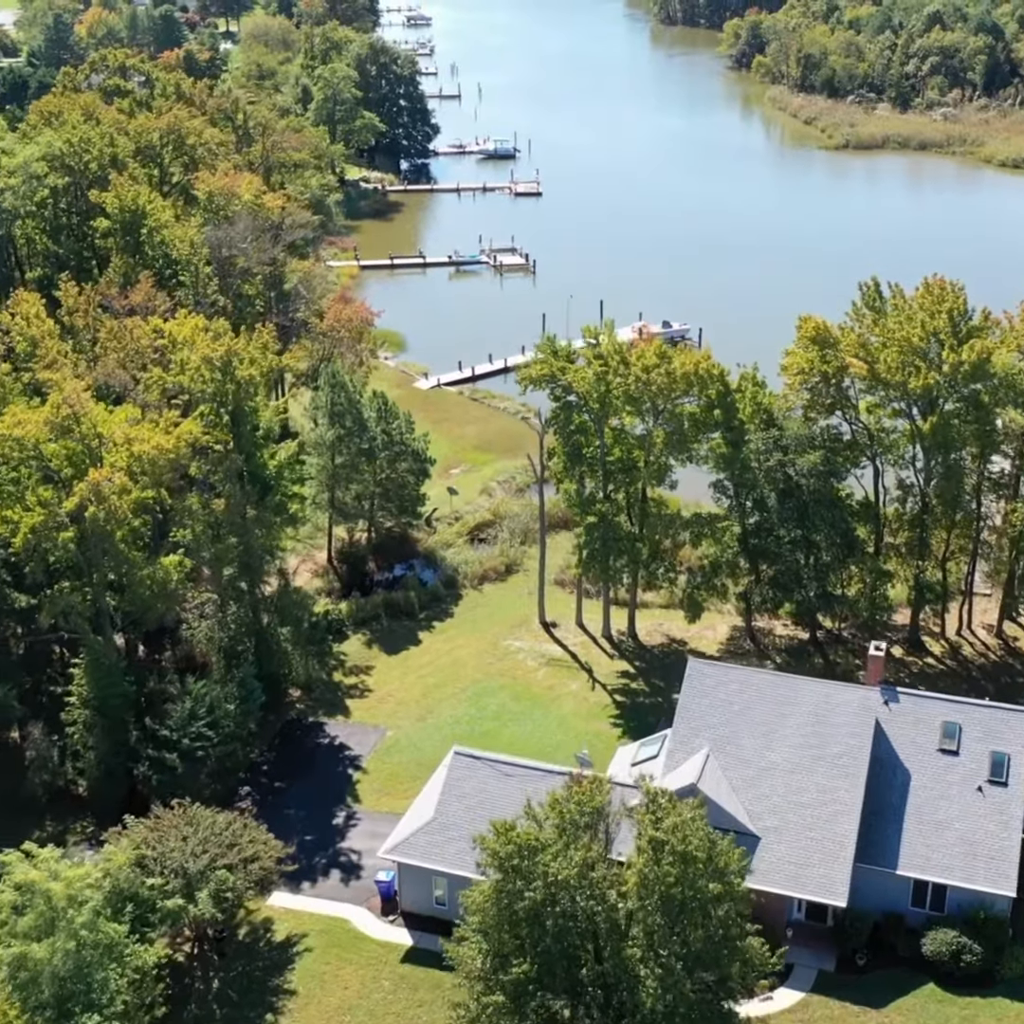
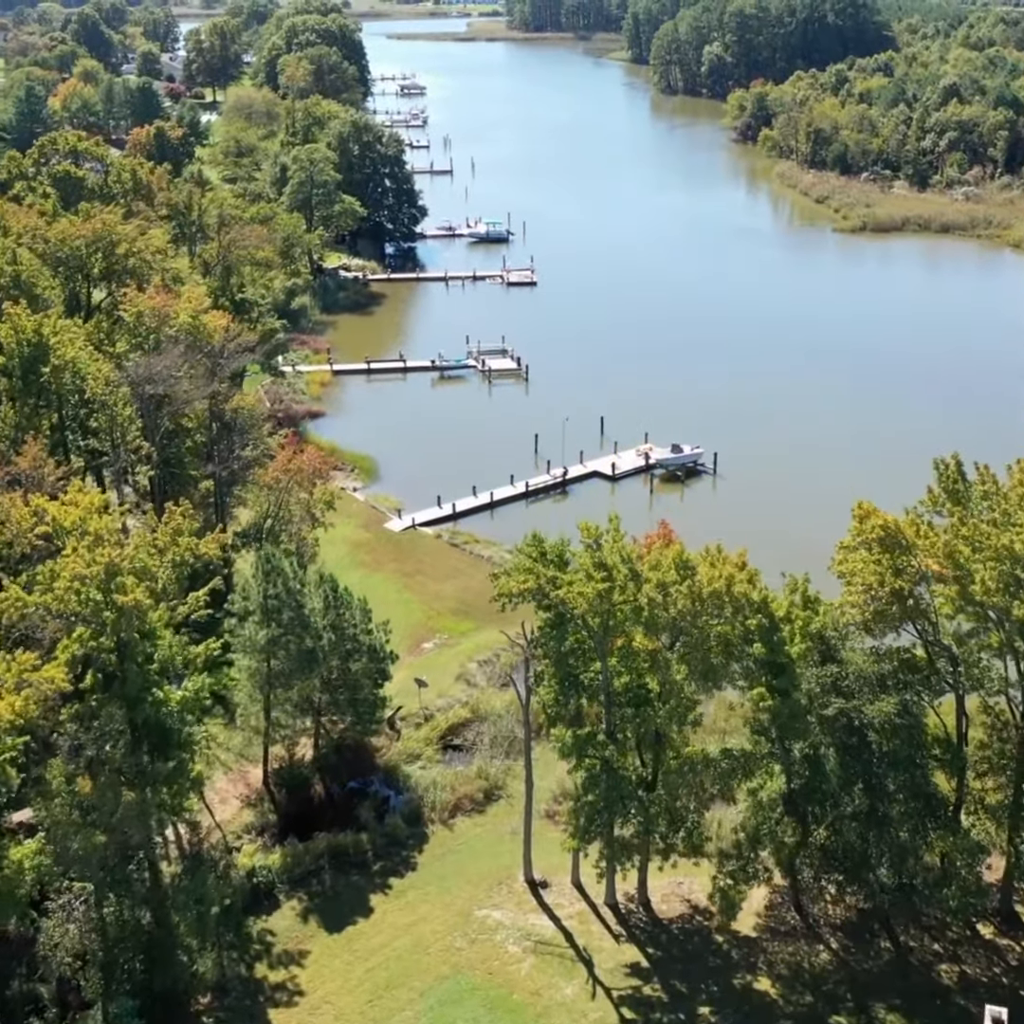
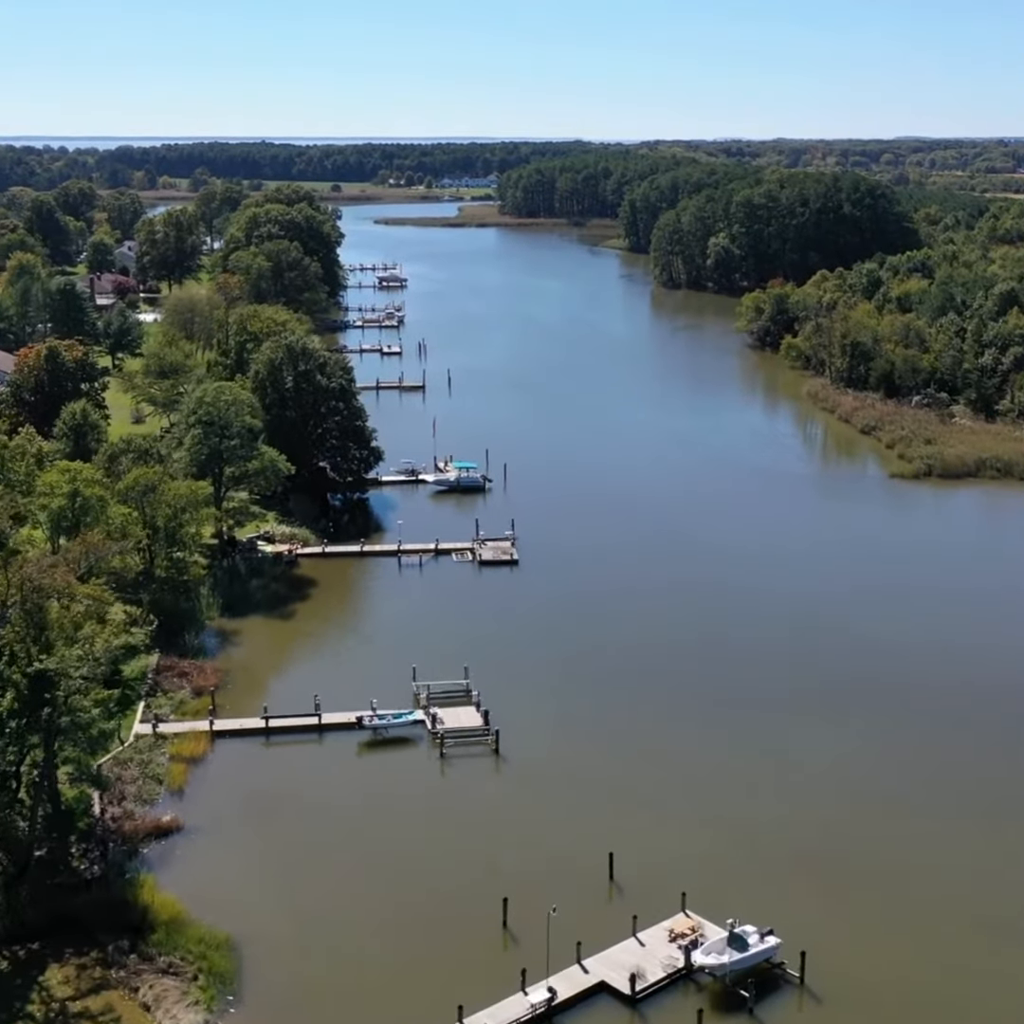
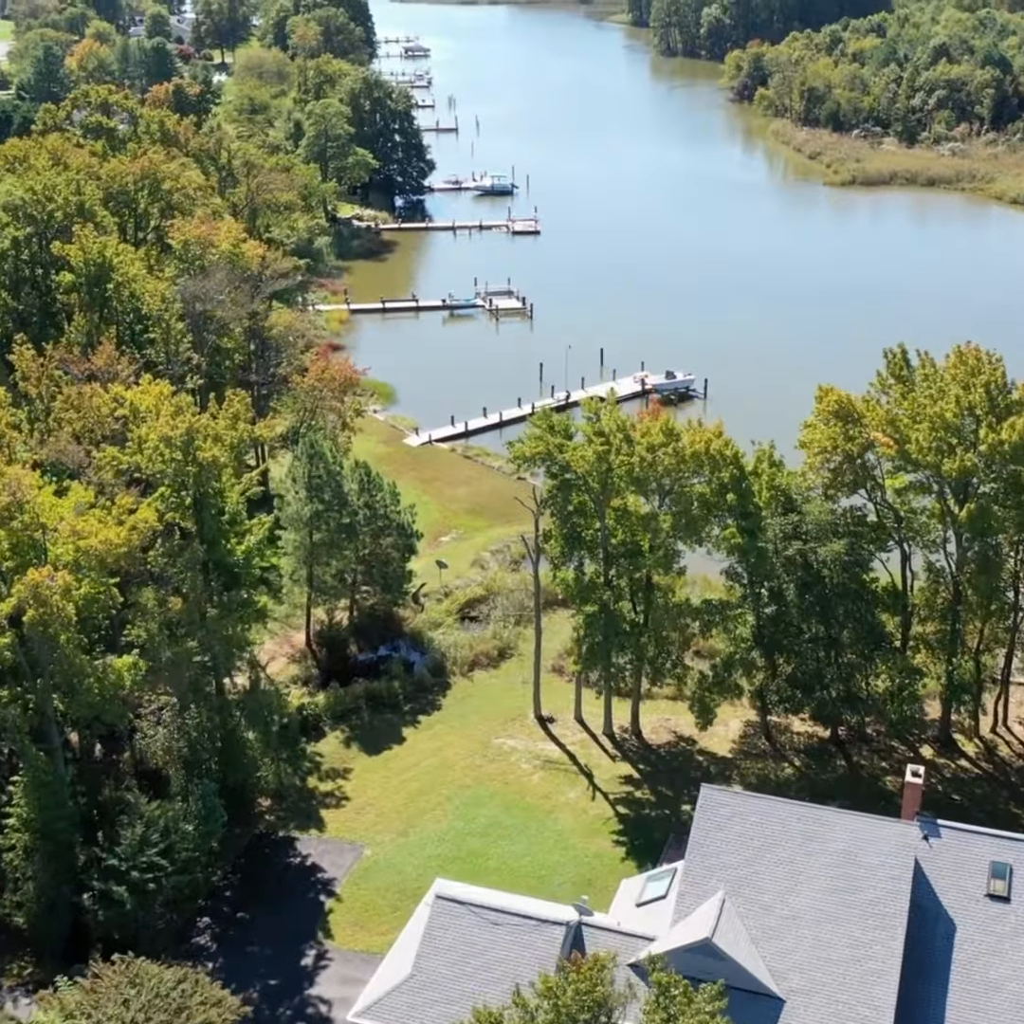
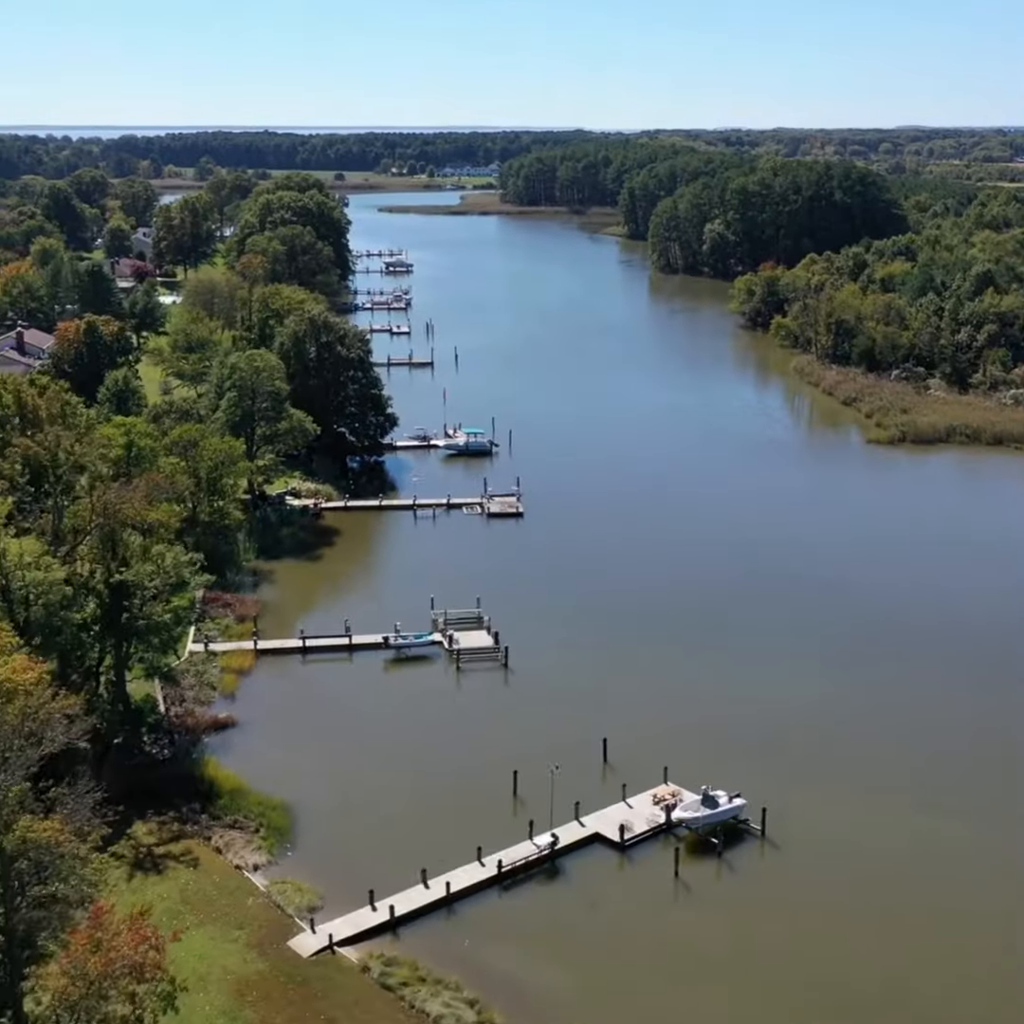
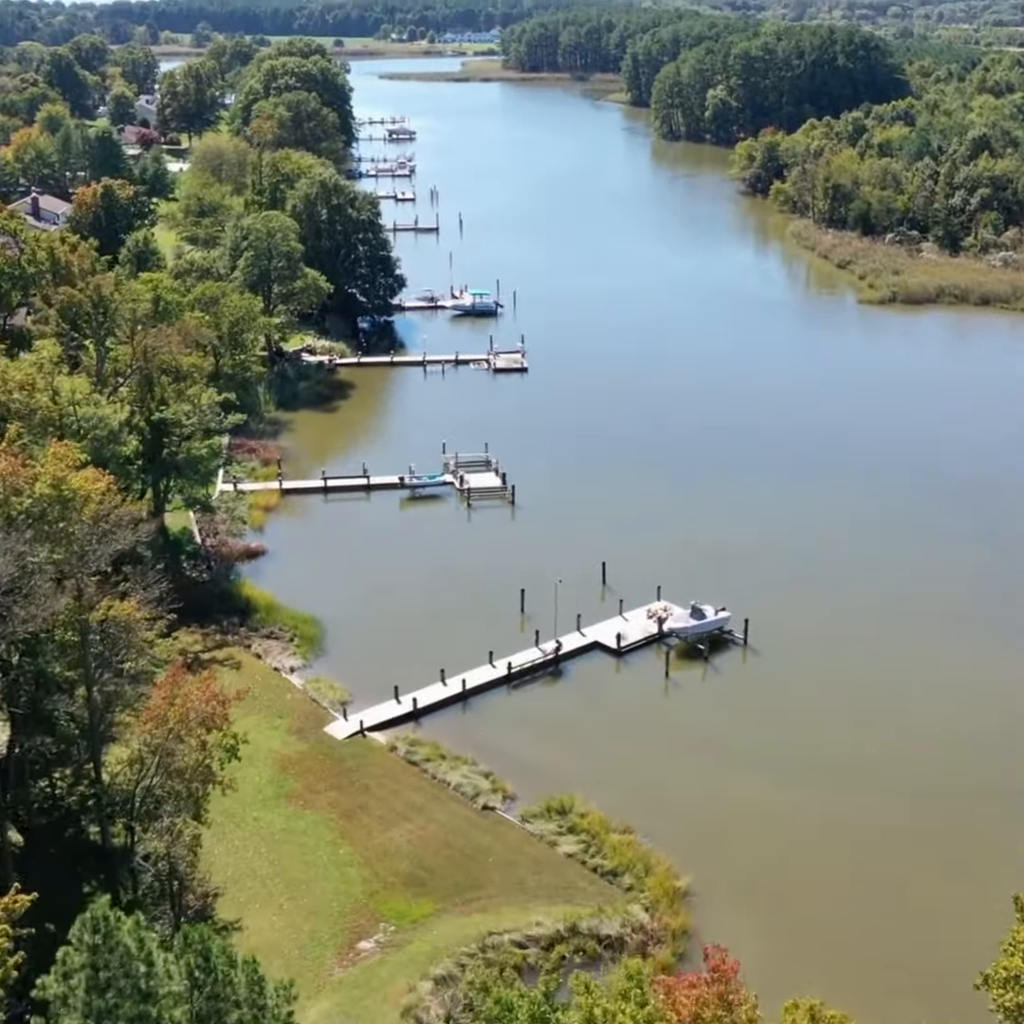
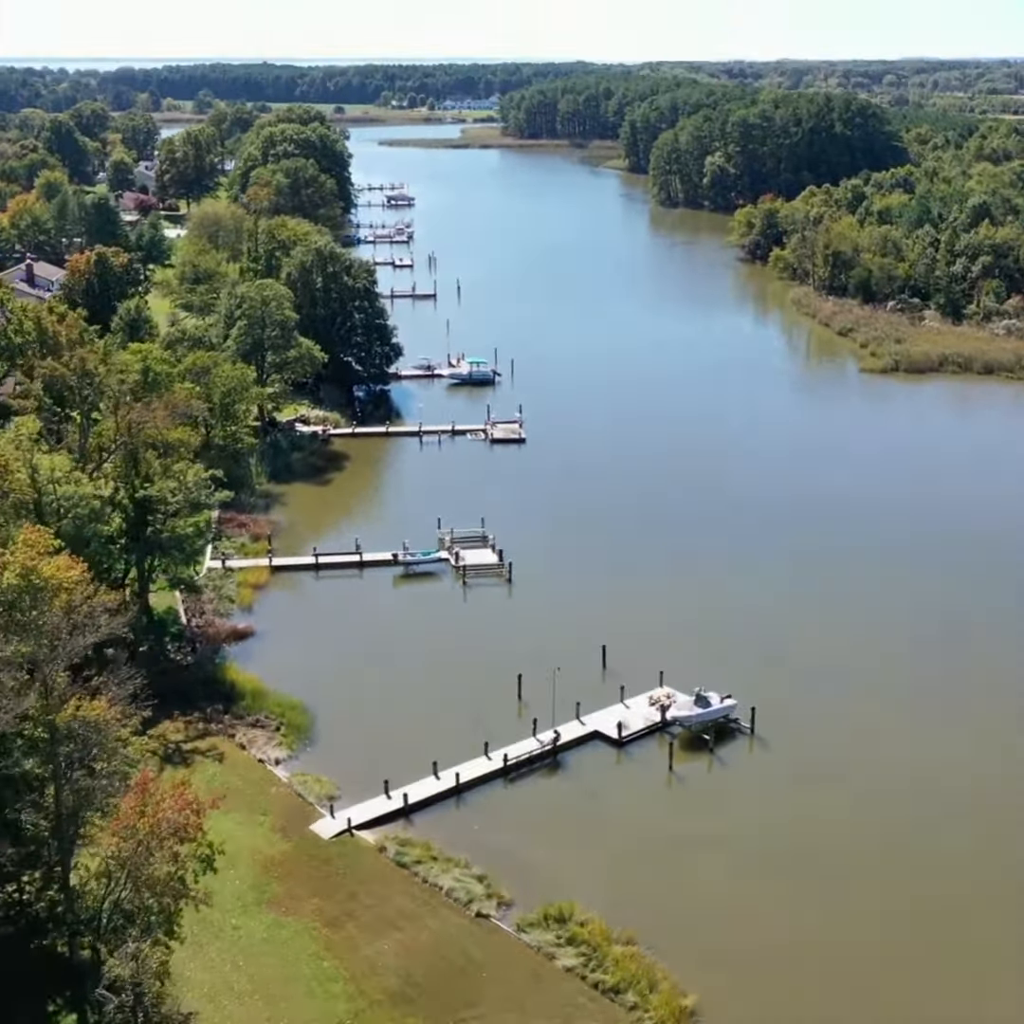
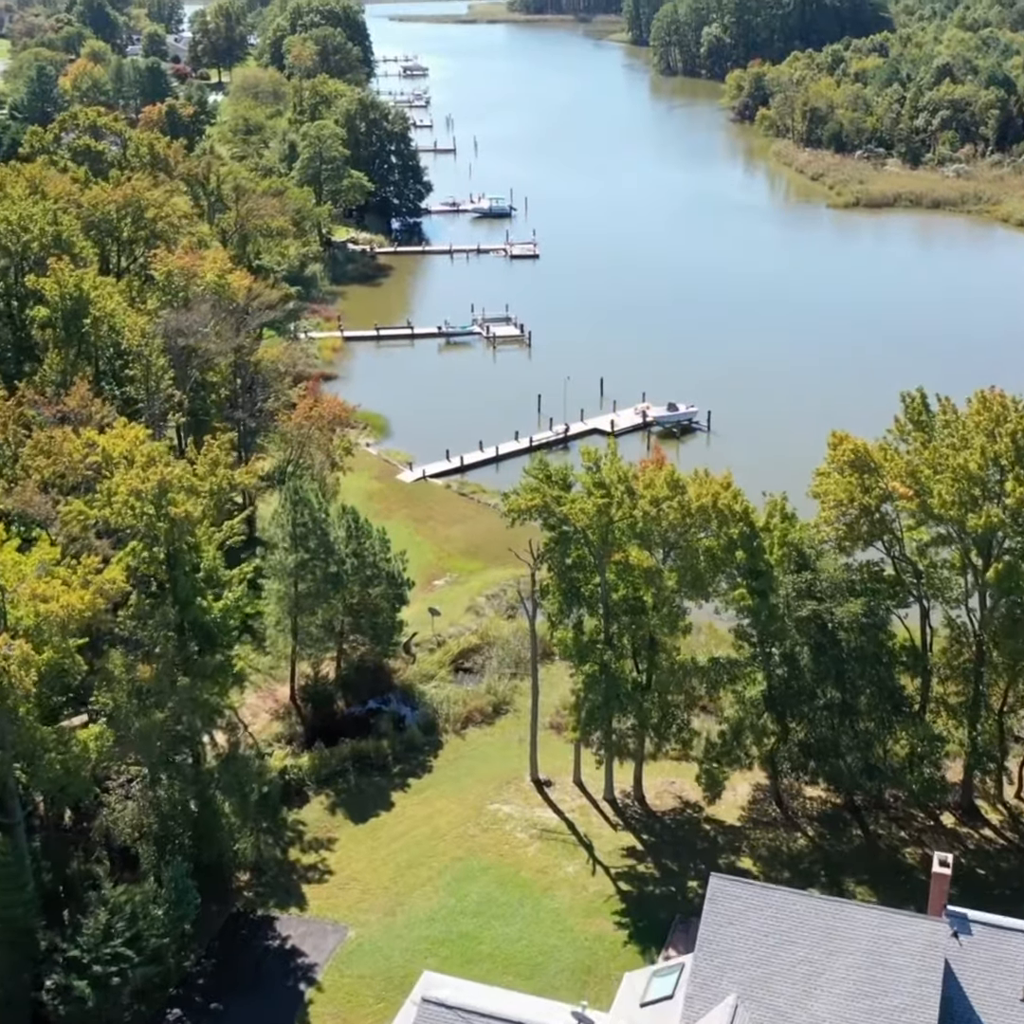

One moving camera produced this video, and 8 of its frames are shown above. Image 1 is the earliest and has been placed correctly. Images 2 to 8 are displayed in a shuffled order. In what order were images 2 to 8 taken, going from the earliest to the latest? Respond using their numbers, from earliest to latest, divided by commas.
4, 8, 2, 6, 7, 5, 3
